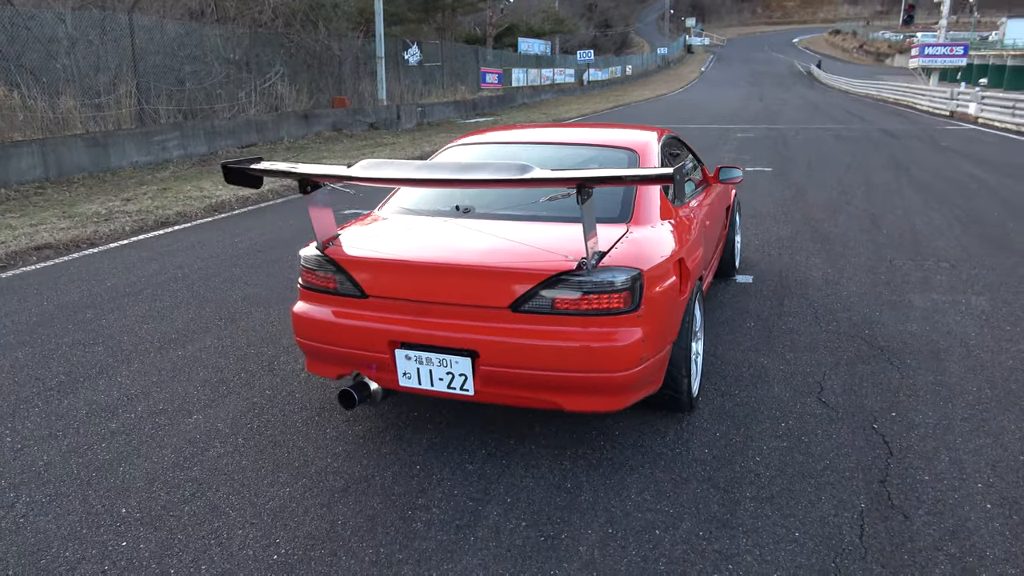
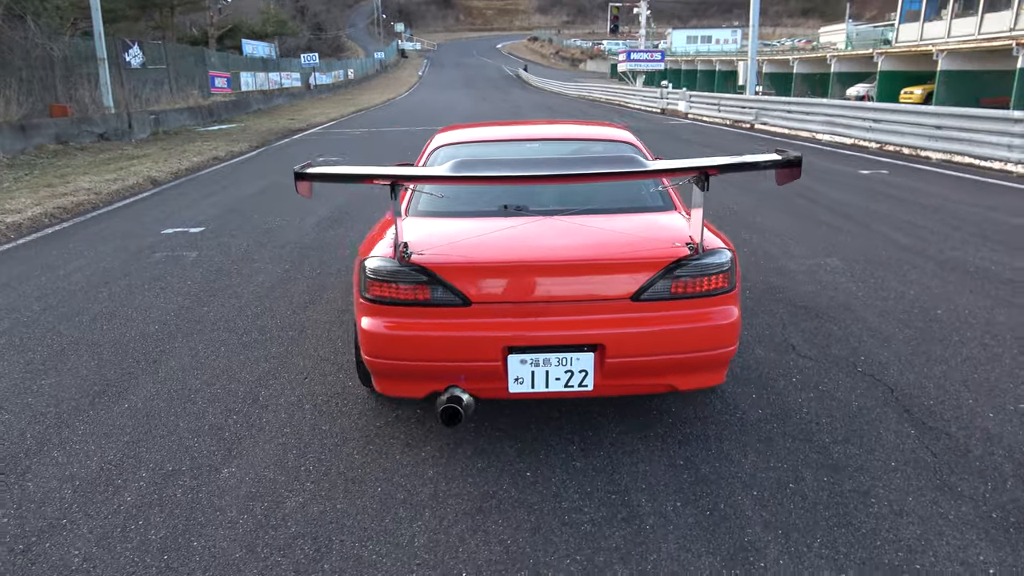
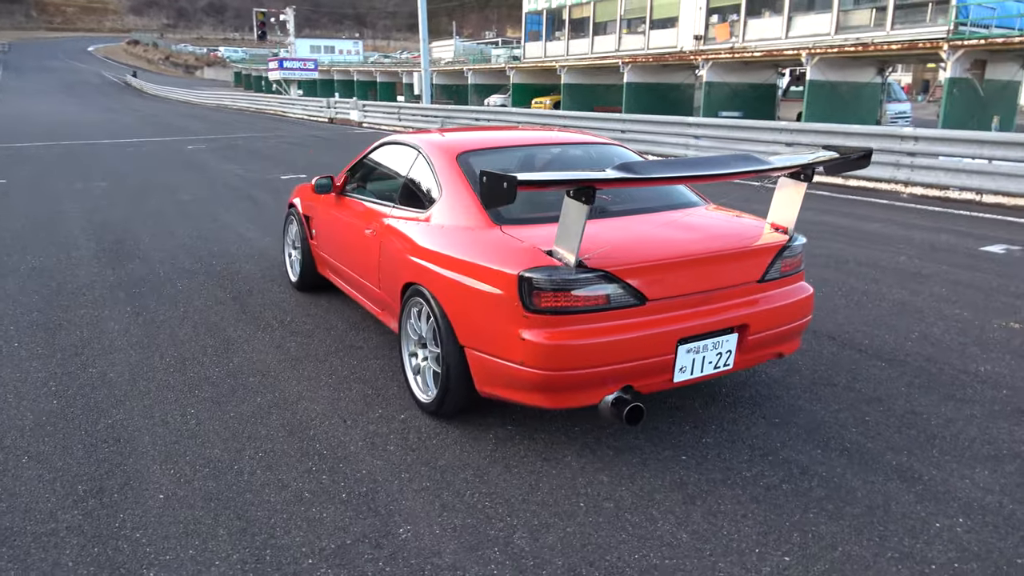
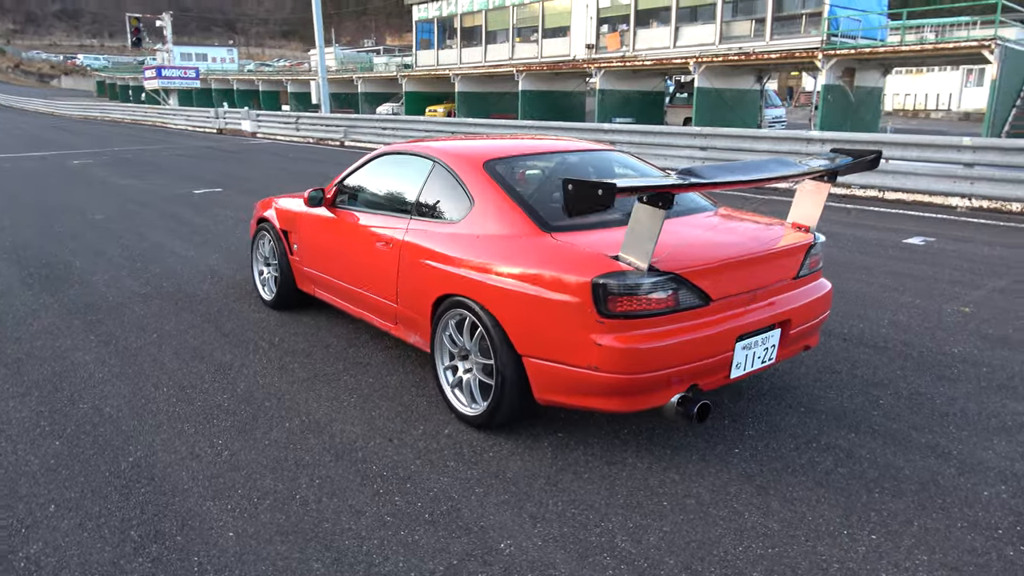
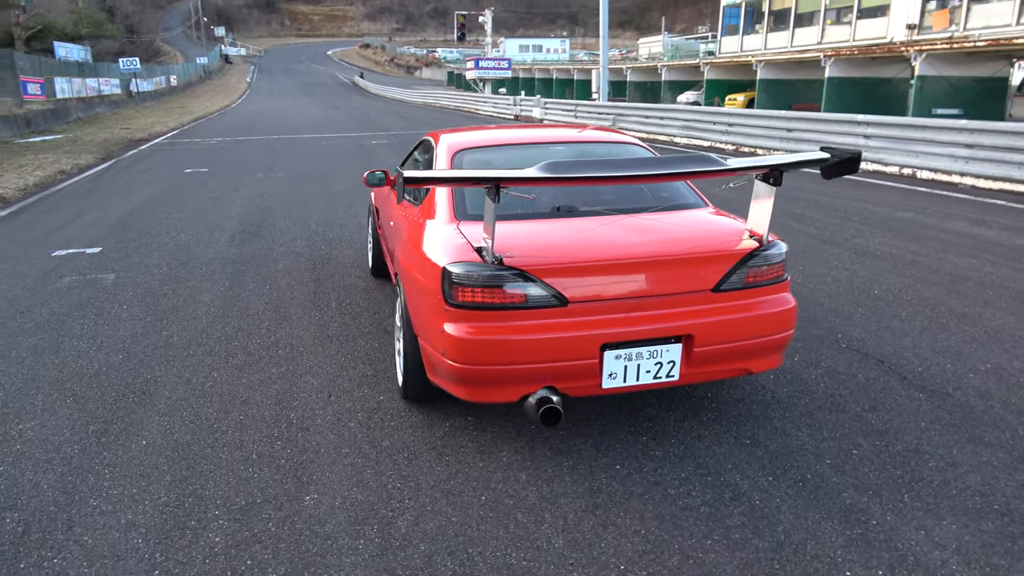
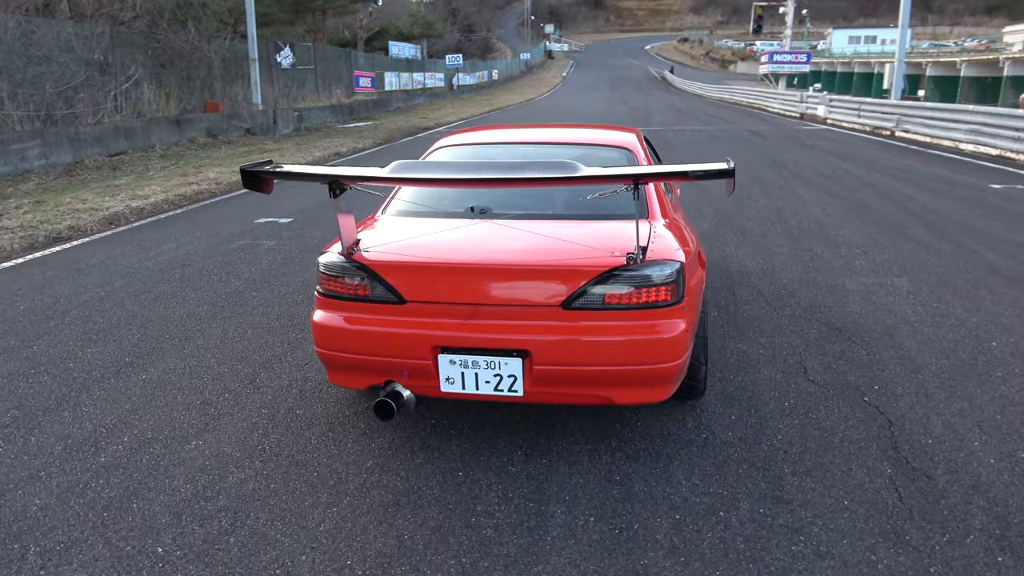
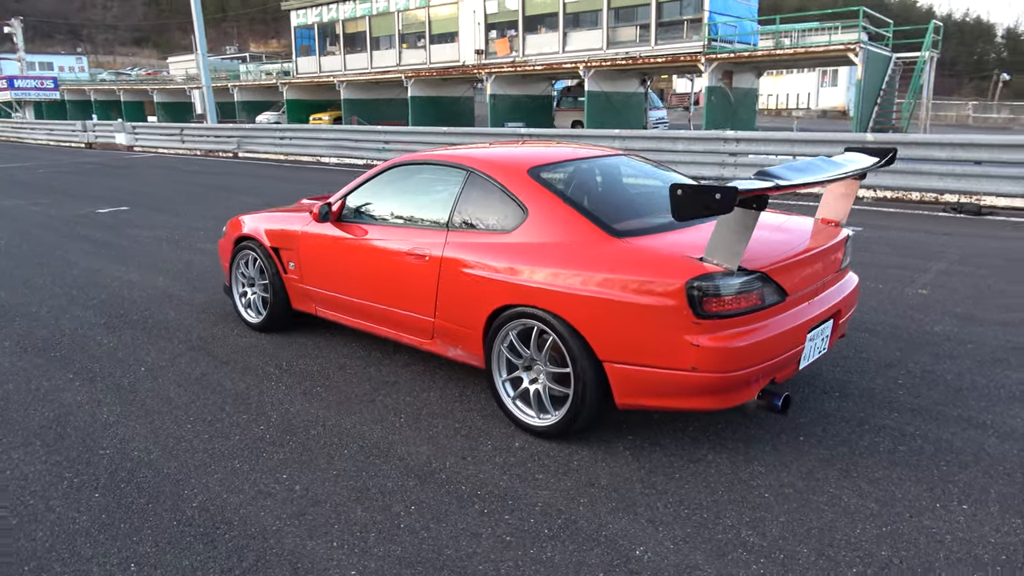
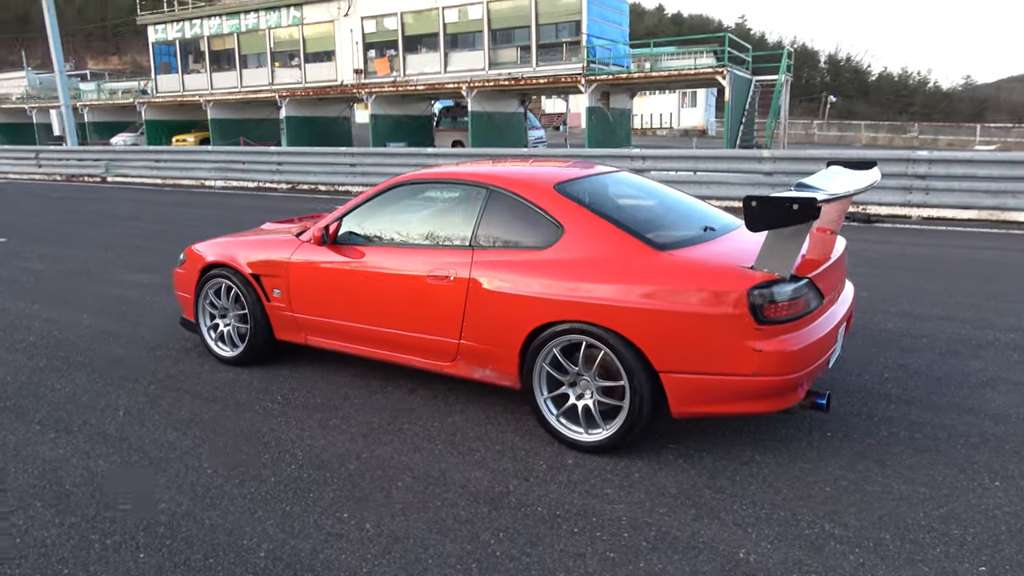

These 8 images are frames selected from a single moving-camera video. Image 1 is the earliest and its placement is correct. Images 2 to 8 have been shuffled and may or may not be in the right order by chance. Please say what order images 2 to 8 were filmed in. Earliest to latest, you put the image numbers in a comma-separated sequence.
6, 2, 5, 3, 4, 7, 8
